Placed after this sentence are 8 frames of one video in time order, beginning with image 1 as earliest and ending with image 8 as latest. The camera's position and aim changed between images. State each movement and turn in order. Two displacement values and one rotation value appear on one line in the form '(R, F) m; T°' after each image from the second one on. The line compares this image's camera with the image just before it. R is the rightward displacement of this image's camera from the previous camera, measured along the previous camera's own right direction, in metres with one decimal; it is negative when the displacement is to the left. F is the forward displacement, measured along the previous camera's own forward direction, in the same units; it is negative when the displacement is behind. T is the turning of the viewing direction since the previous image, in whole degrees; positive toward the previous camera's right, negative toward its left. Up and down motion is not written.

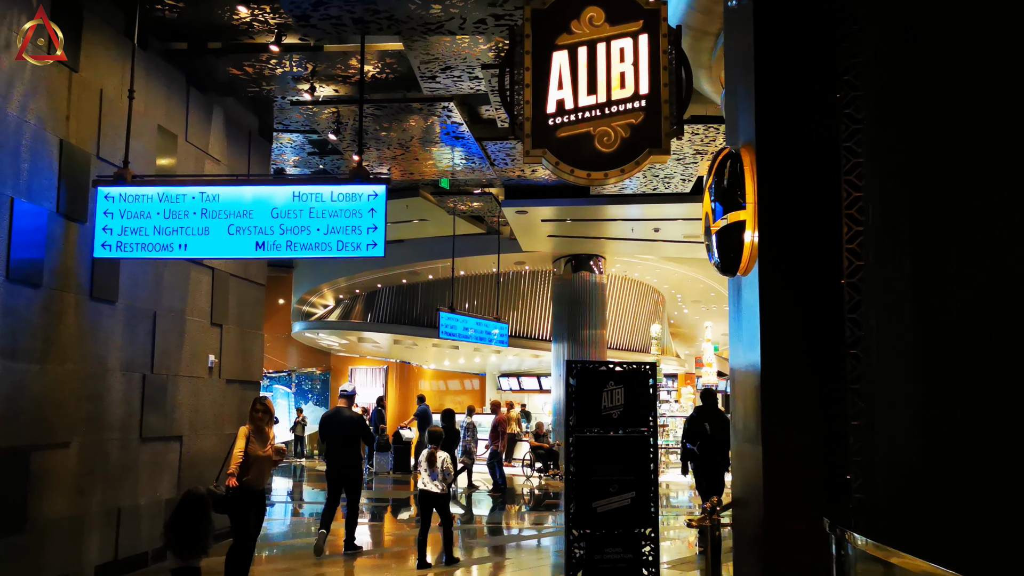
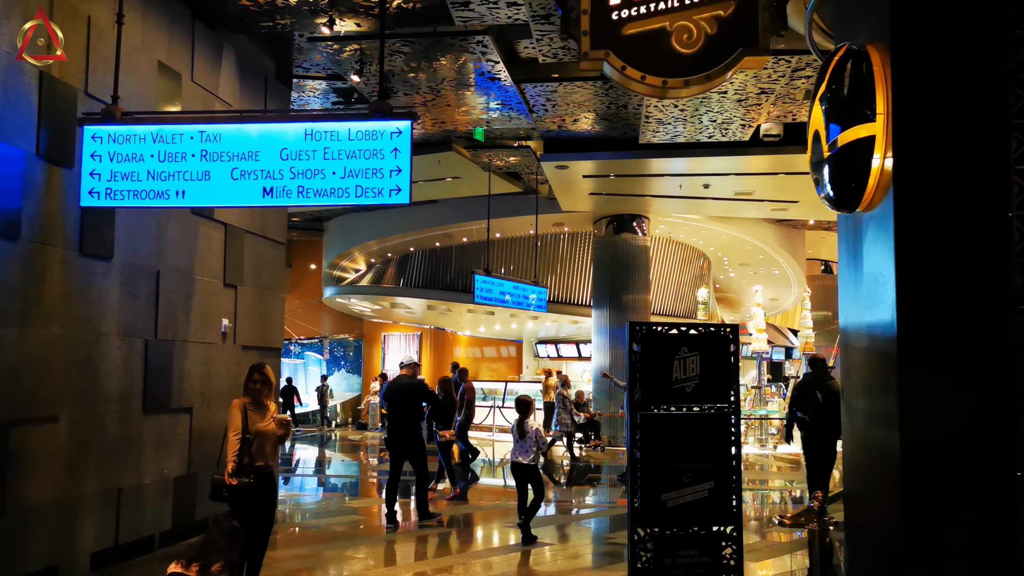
(-0.1, +0.7) m; -2°
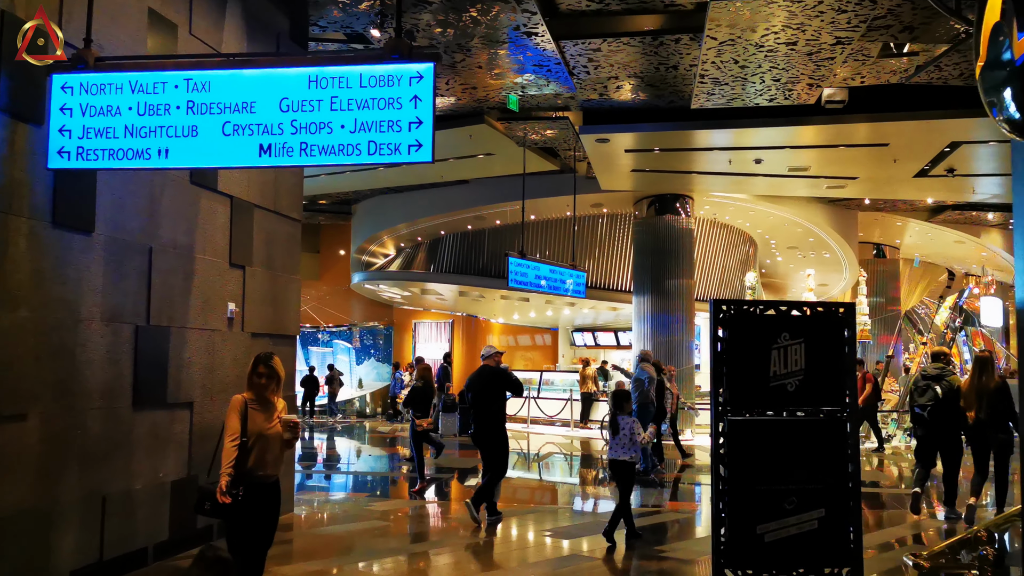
(0.0, +0.8) m; -2°
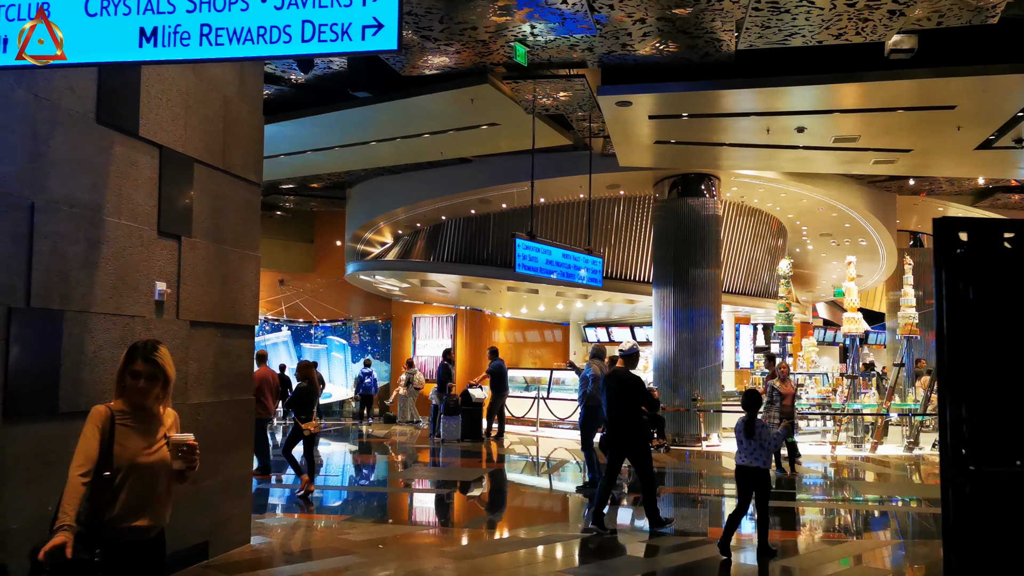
(0.0, +1.3) m; 0°
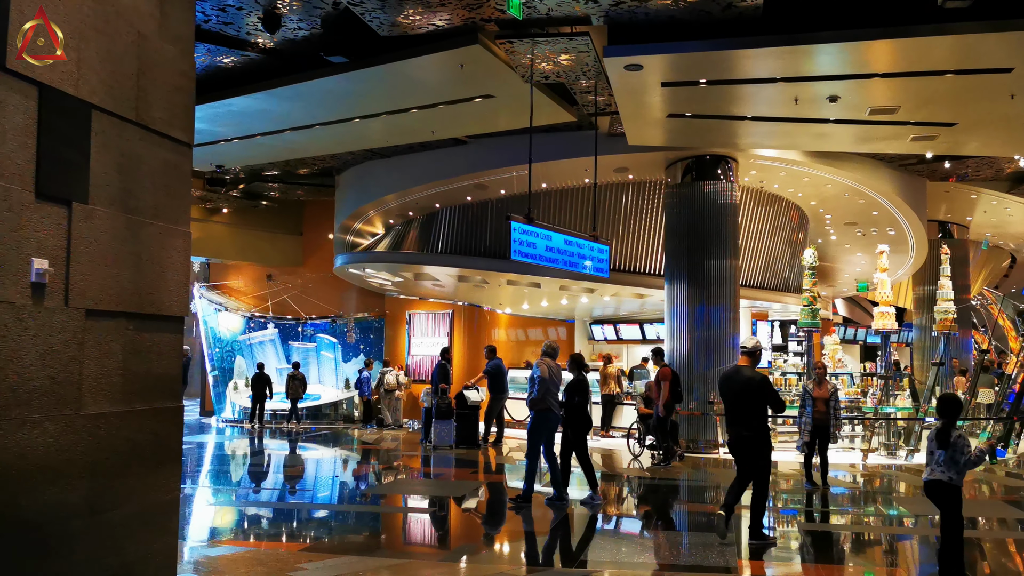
(+0.1, +1.0) m; 0°
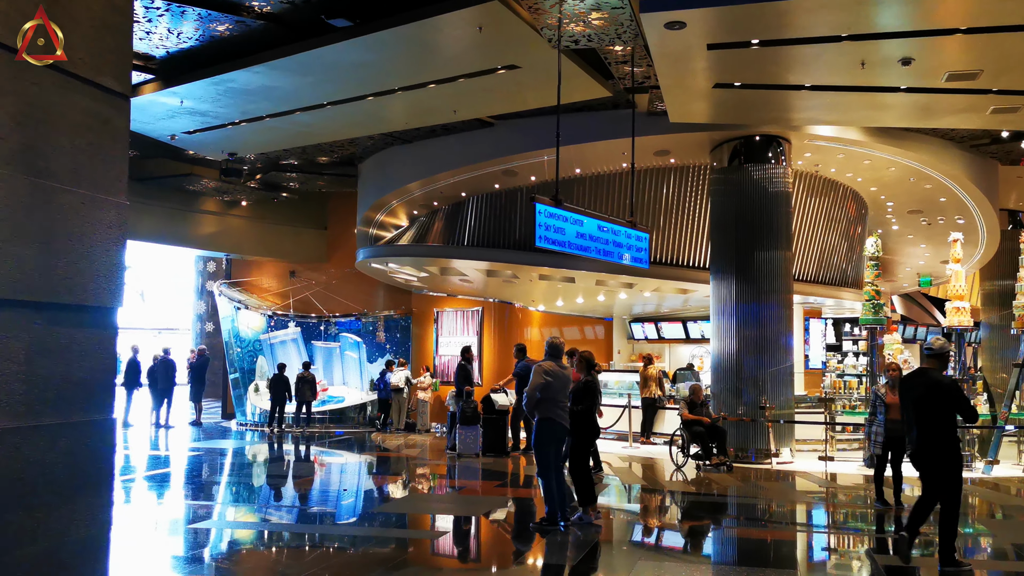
(+0.1, +0.9) m; -2°
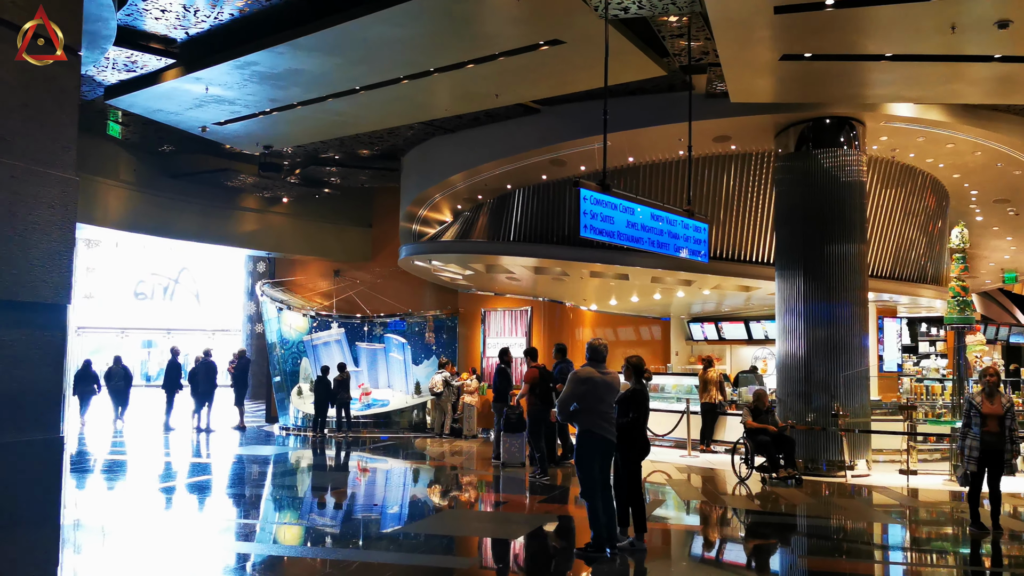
(+0.1, +0.7) m; -3°
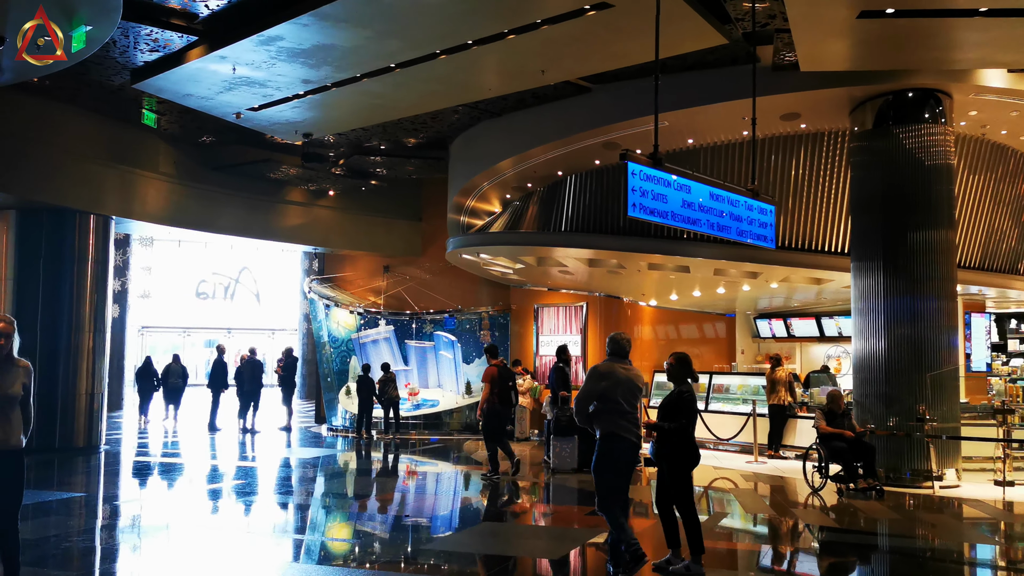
(+0.1, +0.7) m; -4°
